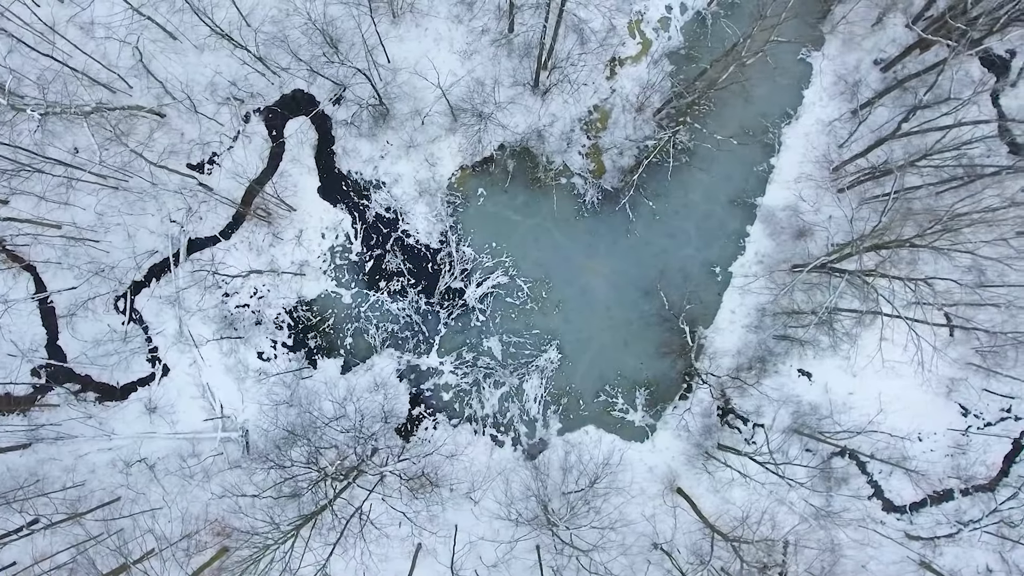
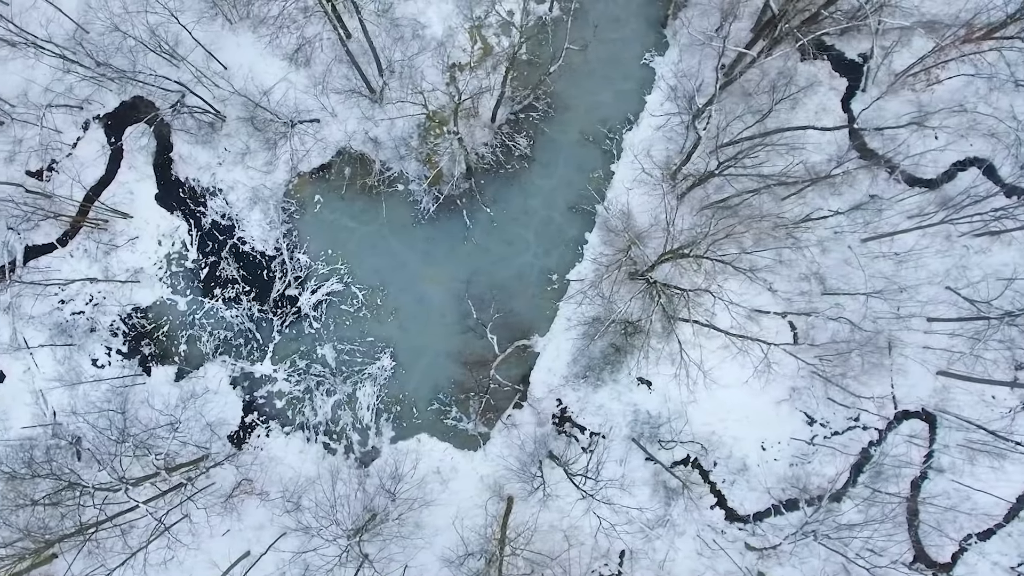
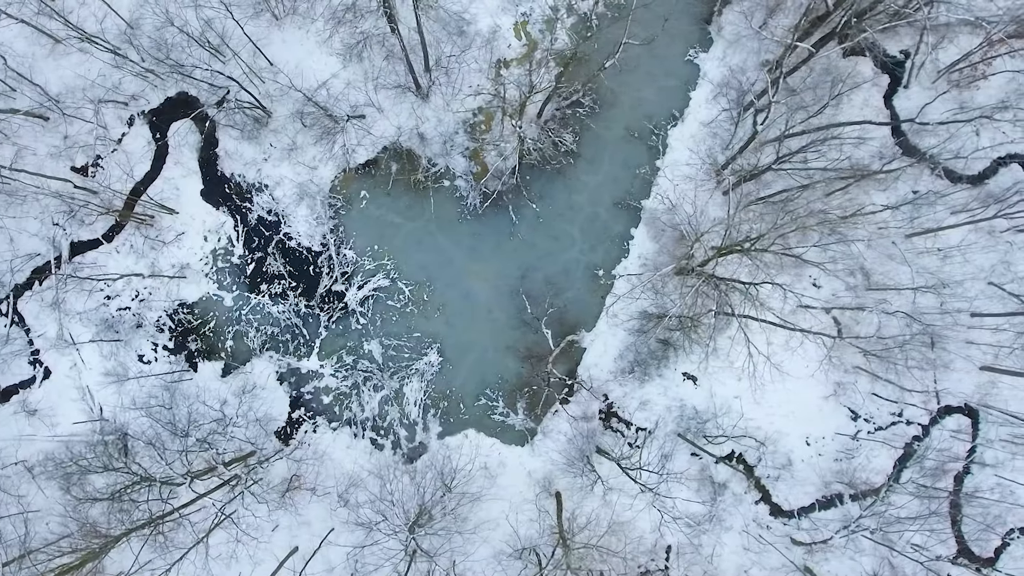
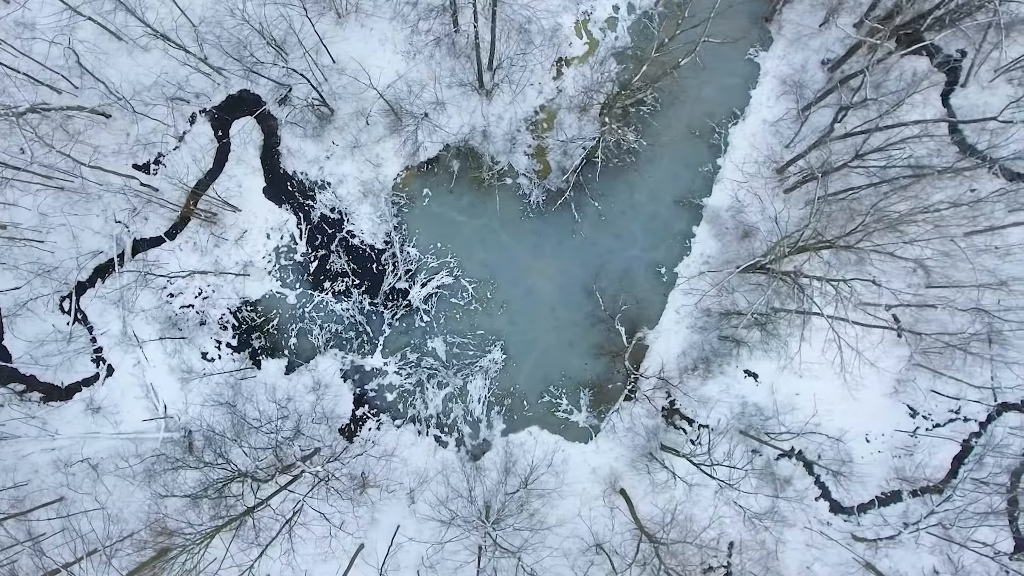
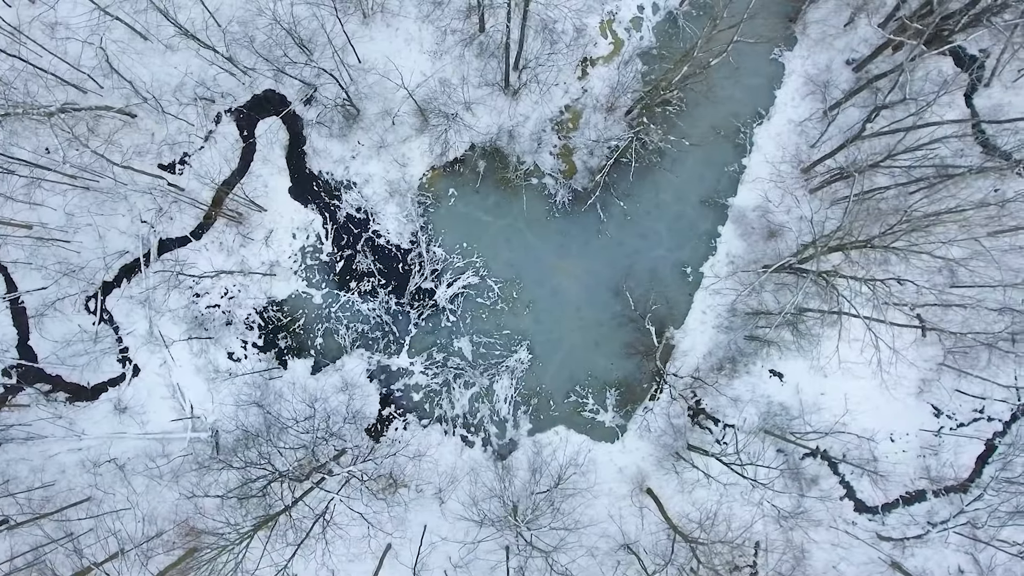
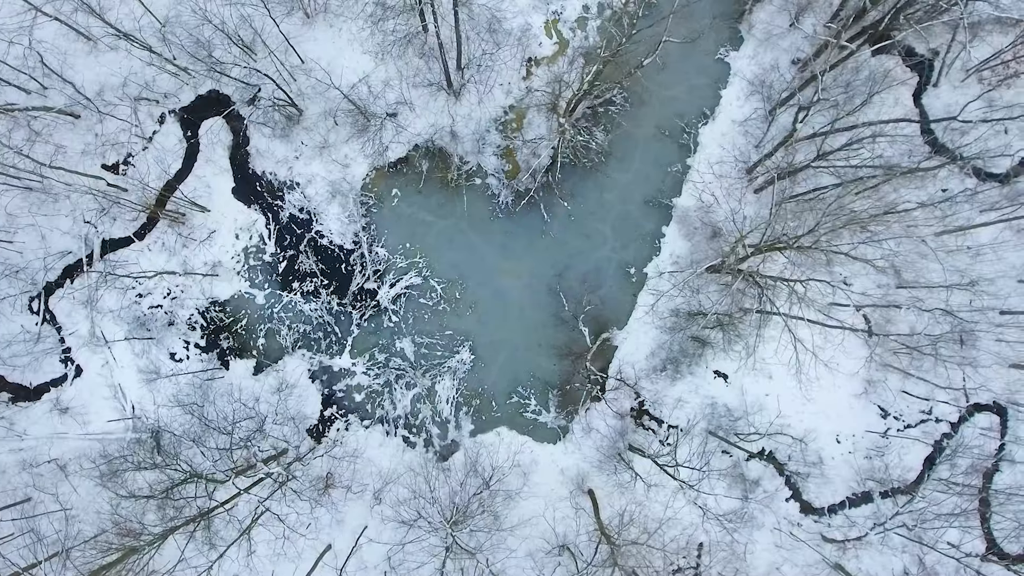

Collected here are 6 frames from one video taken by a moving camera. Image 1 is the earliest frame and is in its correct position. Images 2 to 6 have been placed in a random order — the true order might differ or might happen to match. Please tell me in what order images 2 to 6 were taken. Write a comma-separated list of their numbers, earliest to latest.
5, 4, 6, 3, 2
